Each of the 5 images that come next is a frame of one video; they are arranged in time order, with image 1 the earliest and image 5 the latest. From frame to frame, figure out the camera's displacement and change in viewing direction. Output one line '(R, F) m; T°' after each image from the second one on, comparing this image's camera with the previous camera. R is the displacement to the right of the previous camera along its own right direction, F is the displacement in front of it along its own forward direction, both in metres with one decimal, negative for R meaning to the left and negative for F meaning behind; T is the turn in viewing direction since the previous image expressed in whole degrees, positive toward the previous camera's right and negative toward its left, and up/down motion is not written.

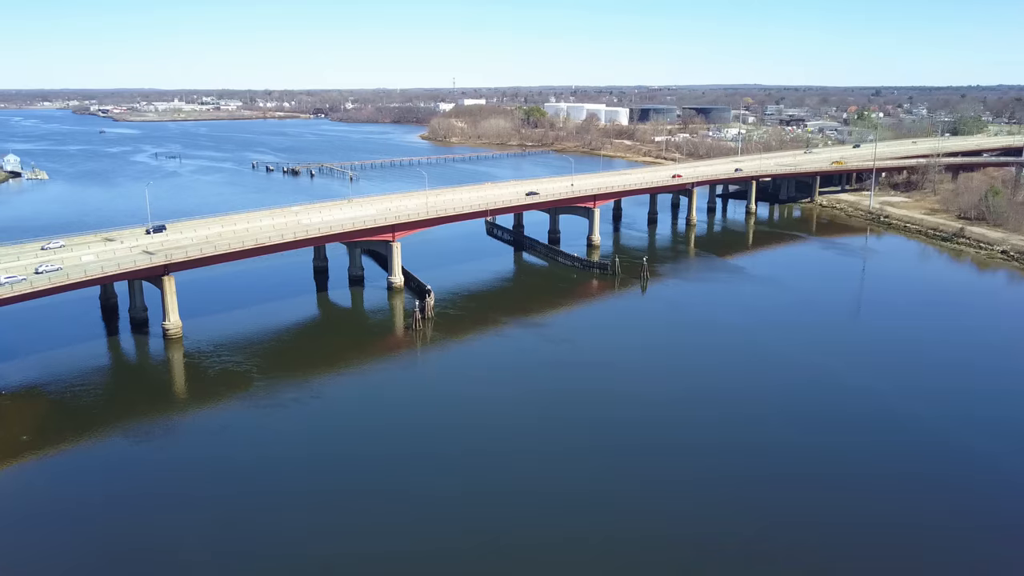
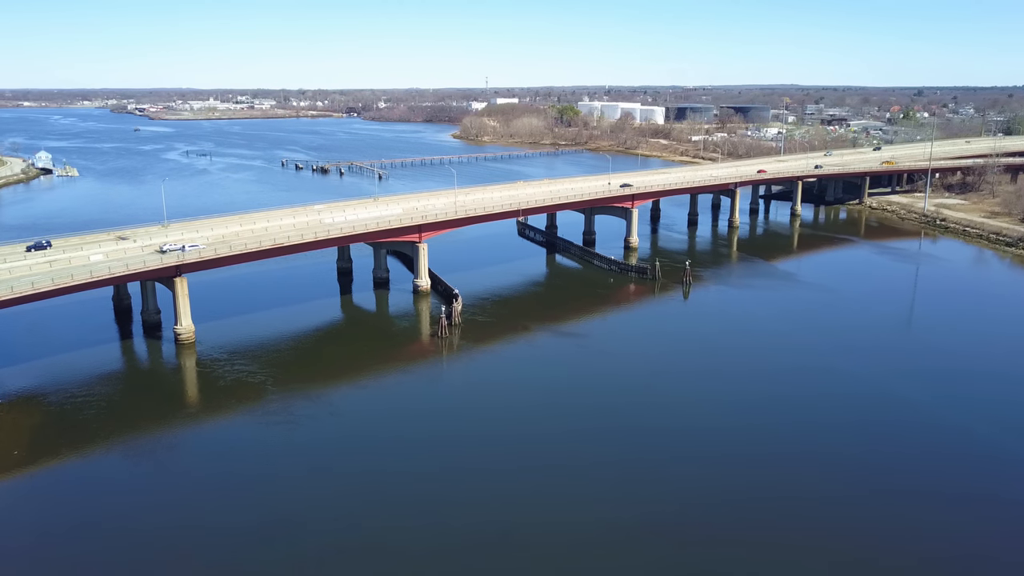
(-0.1, +3.0) m; -2°
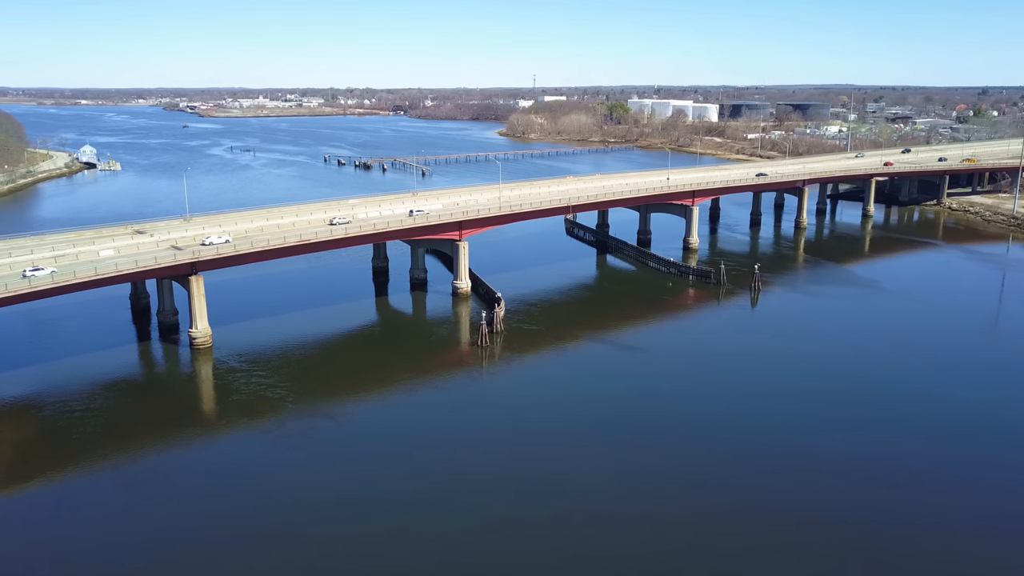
(-0.2, +4.3) m; -3°
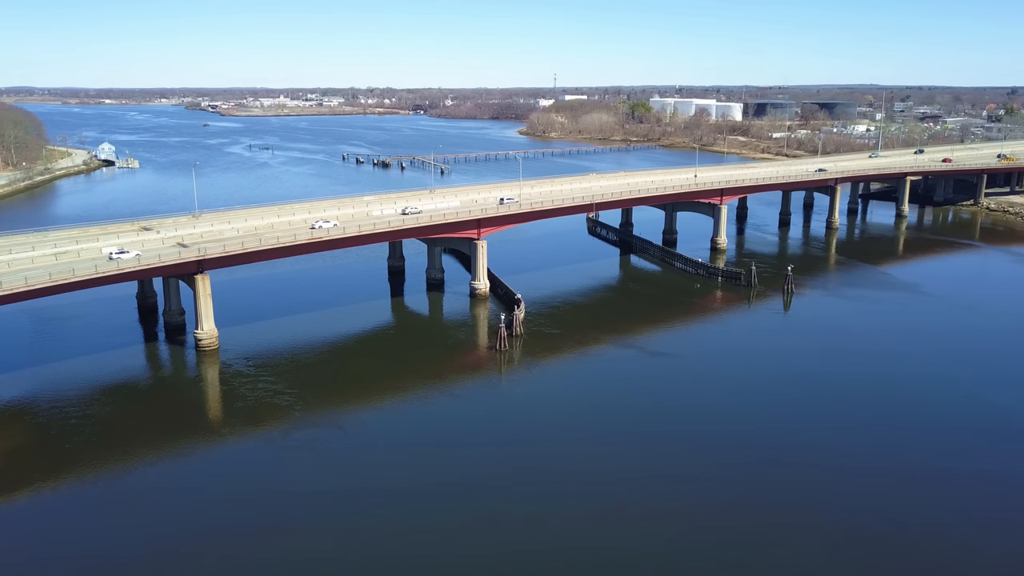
(-0.1, +1.8) m; -1°
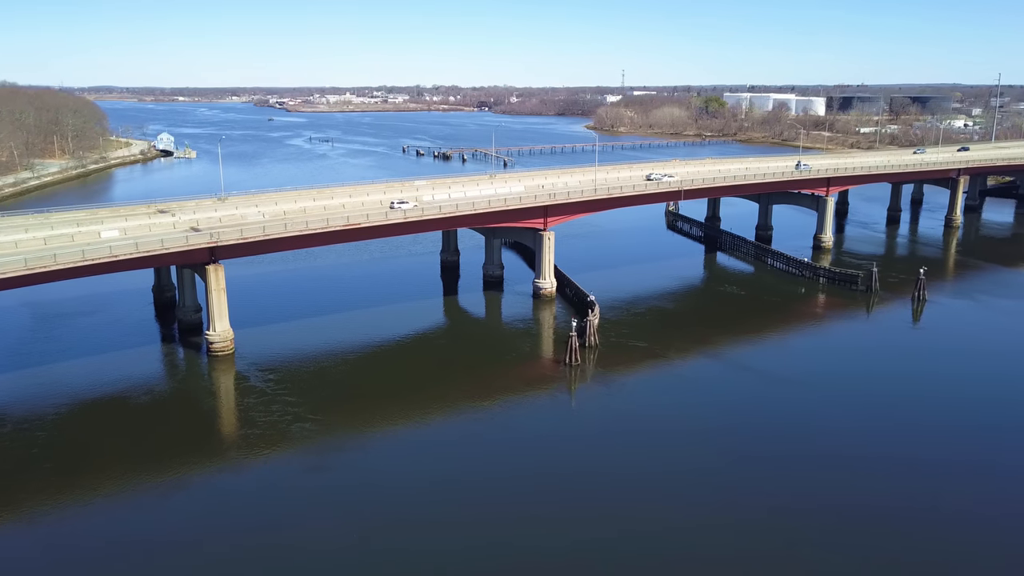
(-0.4, +6.1) m; -5°
